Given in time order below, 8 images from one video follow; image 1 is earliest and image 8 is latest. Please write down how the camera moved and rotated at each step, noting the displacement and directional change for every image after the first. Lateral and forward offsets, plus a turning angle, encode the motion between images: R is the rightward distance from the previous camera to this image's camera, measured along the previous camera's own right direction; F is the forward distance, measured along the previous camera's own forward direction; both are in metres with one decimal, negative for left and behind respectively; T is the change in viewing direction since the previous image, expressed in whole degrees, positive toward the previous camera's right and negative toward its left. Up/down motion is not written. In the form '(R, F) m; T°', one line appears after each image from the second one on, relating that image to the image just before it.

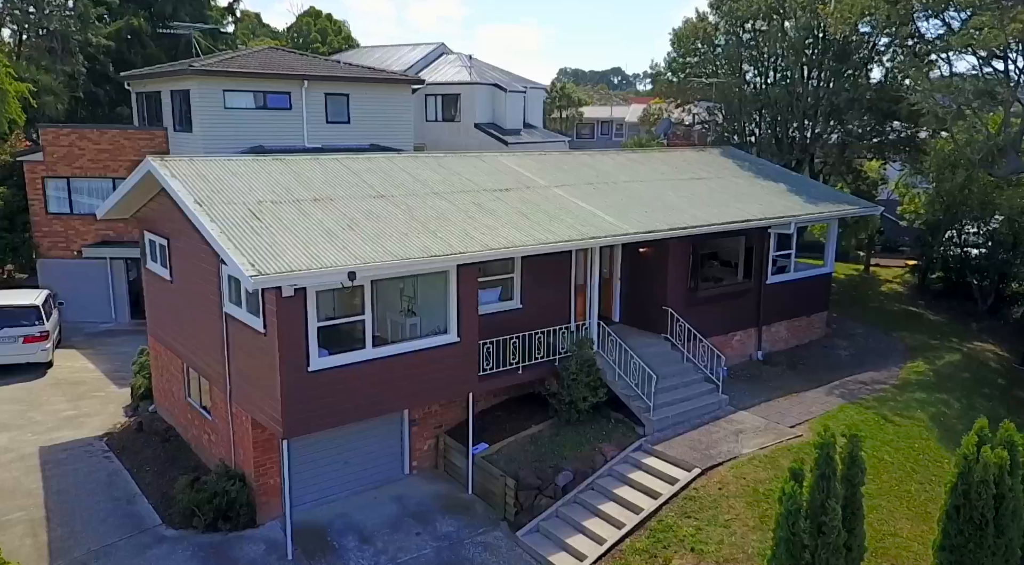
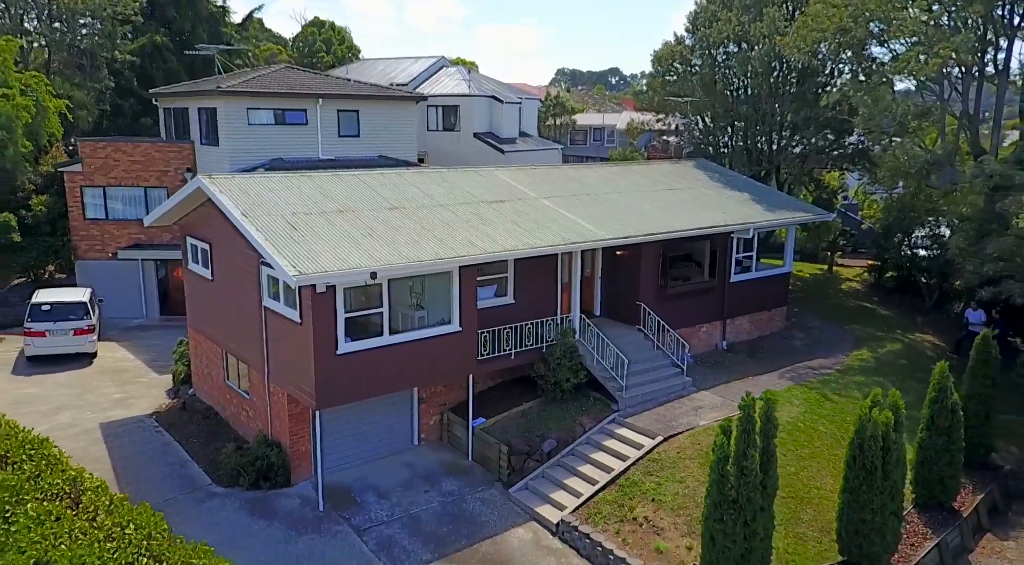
(+0.1, -2.1) m; 0°
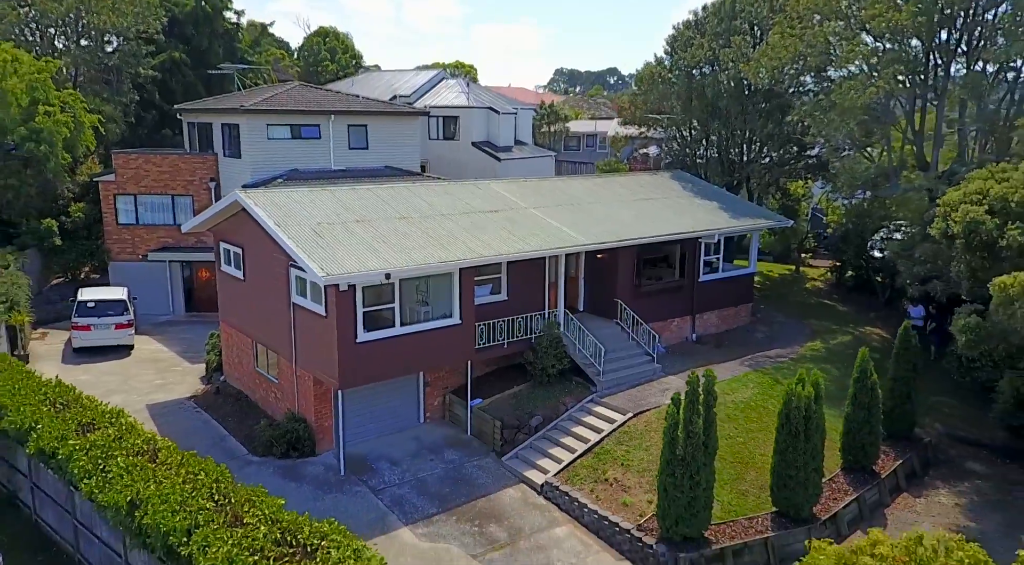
(+0.1, -2.3) m; 0°
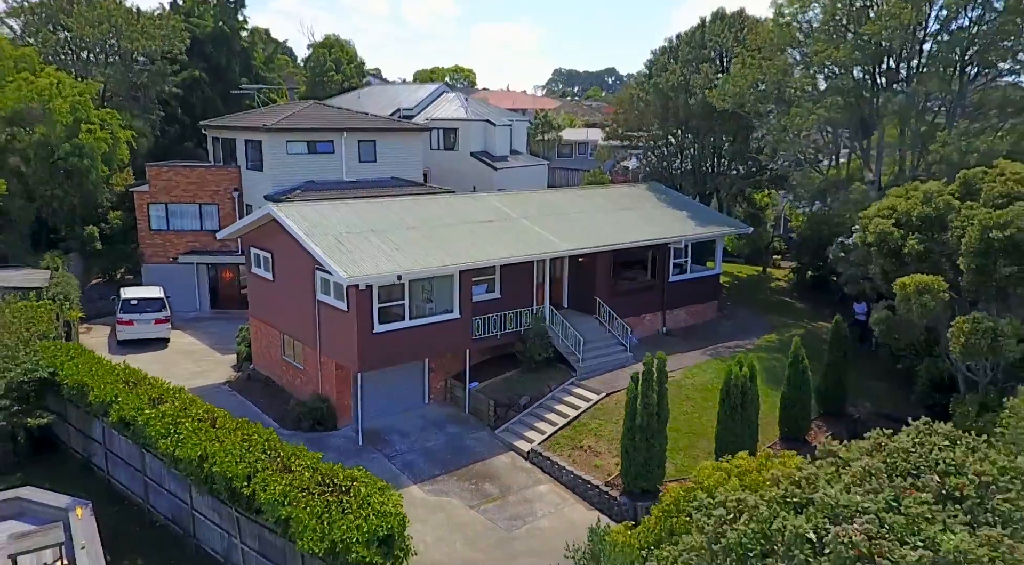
(+0.2, -2.8) m; 0°
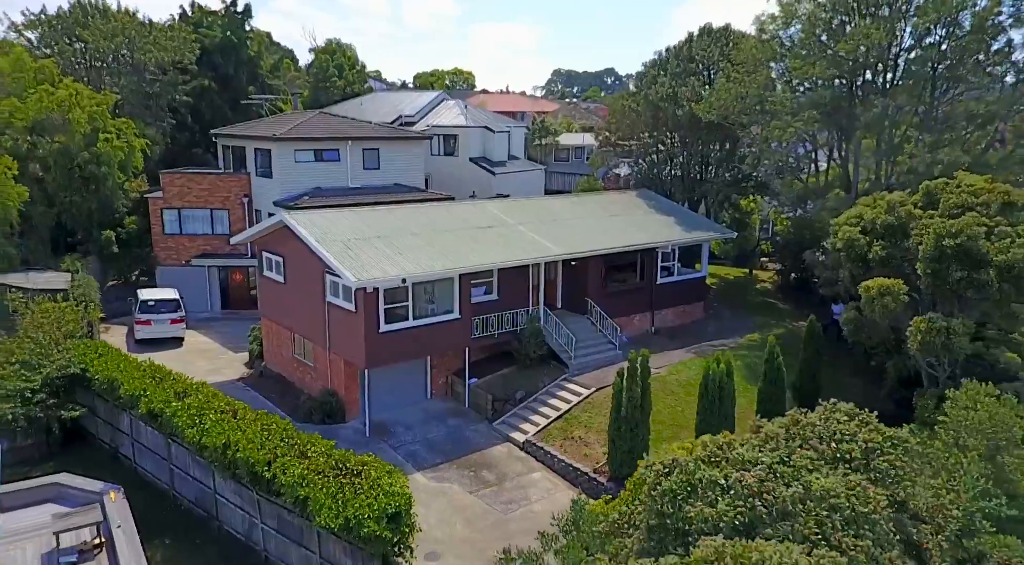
(+0.1, -1.3) m; 0°
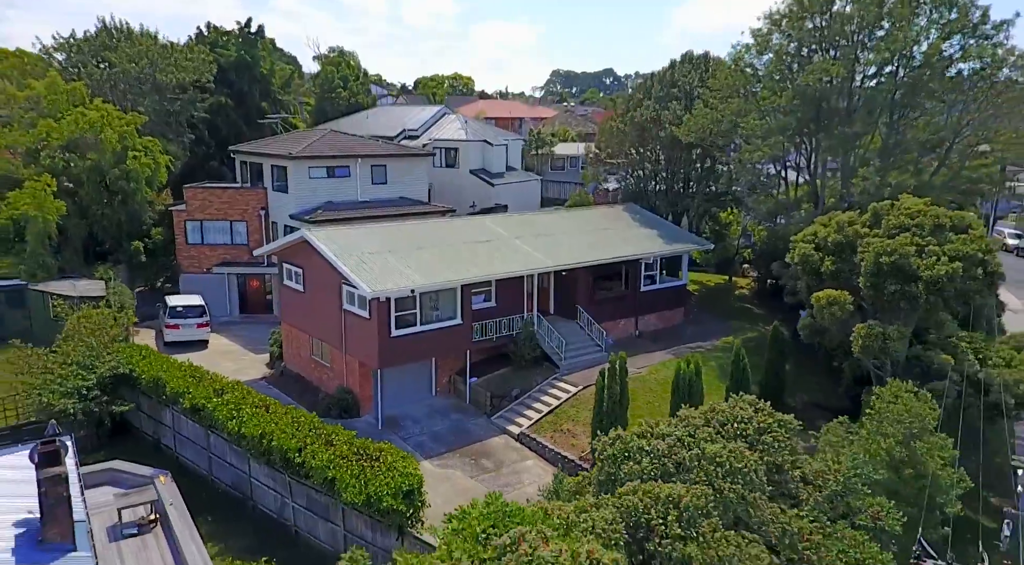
(+0.1, -2.4) m; 0°
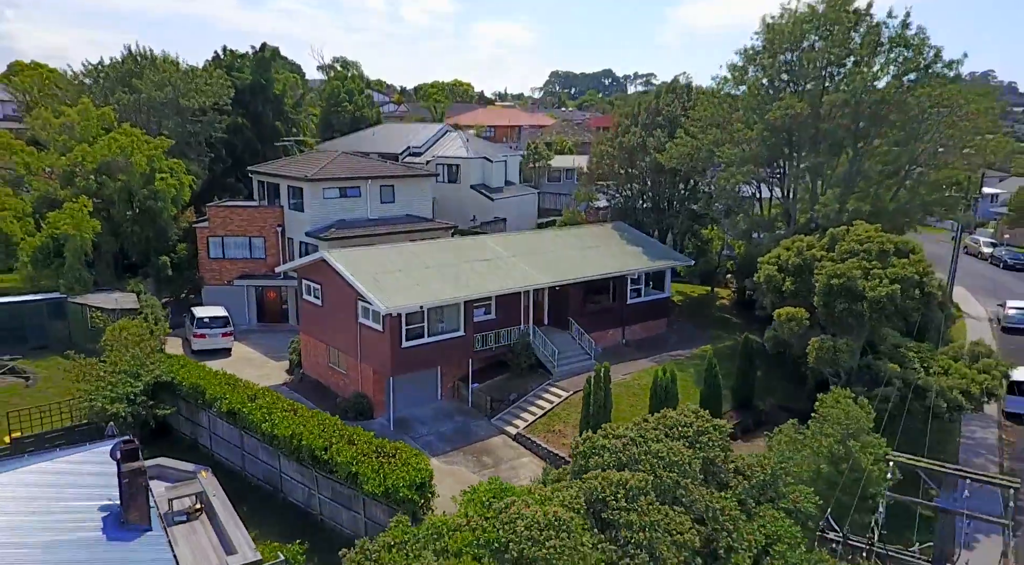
(+0.1, -2.6) m; 0°
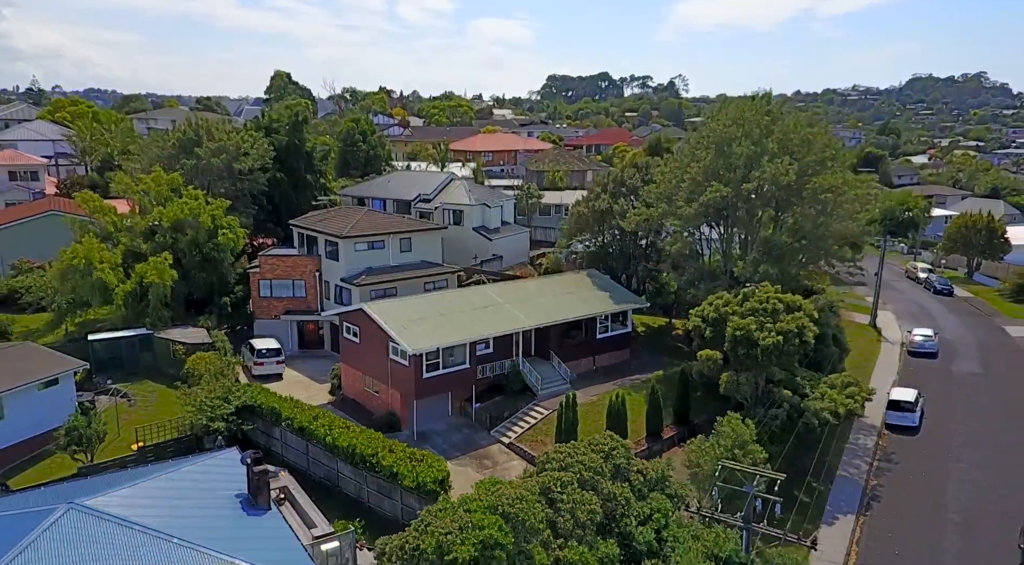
(+0.2, -7.8) m; 0°
